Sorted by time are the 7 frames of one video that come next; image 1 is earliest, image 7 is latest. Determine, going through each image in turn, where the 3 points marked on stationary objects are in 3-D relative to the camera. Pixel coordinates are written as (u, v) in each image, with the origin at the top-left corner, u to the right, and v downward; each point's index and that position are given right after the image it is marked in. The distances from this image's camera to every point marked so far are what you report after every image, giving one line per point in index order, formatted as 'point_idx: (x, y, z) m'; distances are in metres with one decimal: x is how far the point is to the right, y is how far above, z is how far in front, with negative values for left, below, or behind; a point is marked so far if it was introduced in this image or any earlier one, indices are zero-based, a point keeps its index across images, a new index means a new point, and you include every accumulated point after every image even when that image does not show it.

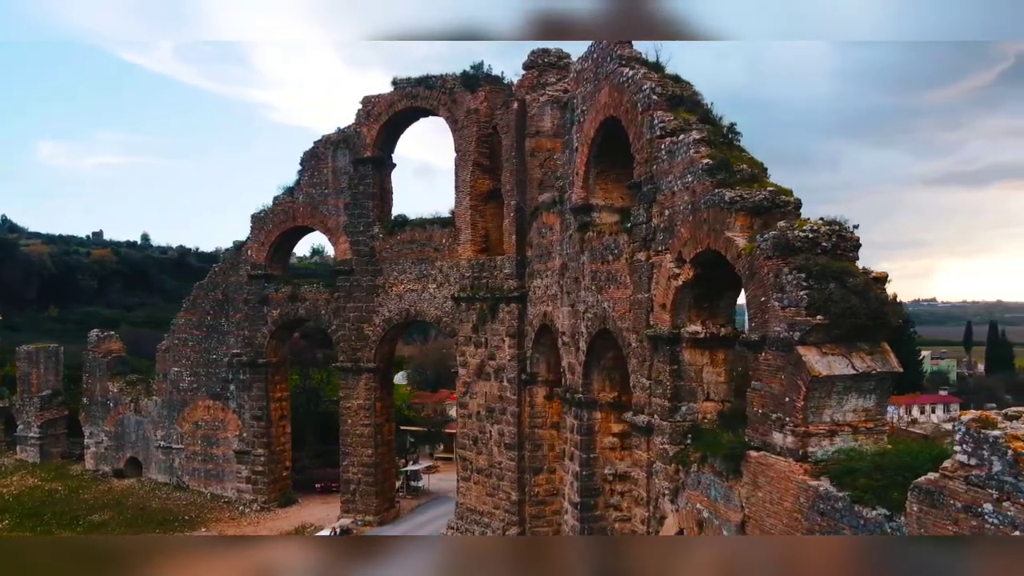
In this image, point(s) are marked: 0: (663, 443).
0: (+1.4, -1.5, +7.0) m
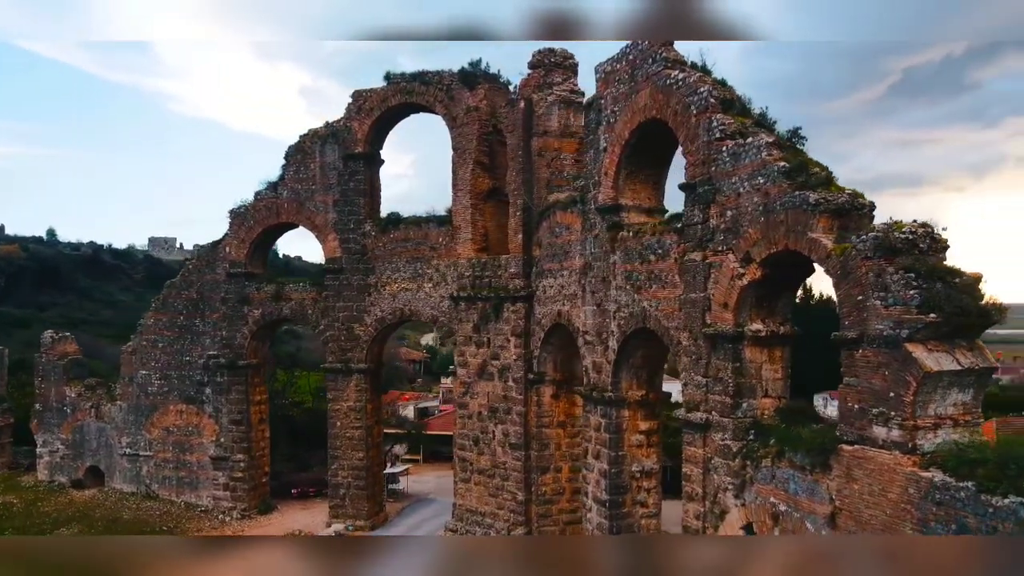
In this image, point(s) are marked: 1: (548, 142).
0: (+2.0, -1.5, +7.2) m
1: (+0.6, +2.3, +11.9) m
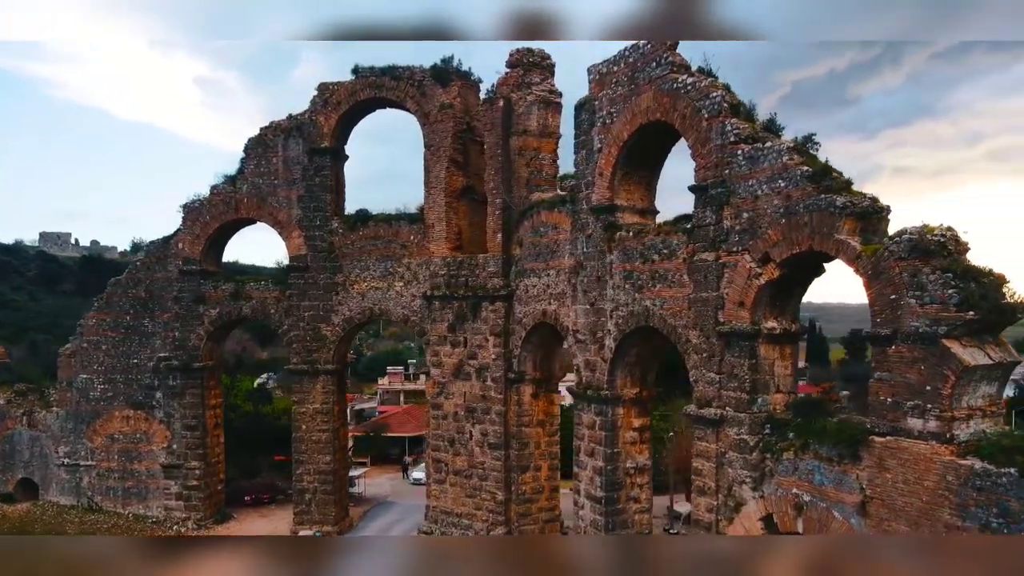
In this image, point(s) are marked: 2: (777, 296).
0: (+2.3, -1.5, +7.4) m
1: (+0.2, +2.3, +11.9) m
2: (+2.6, -0.1, +7.4) m
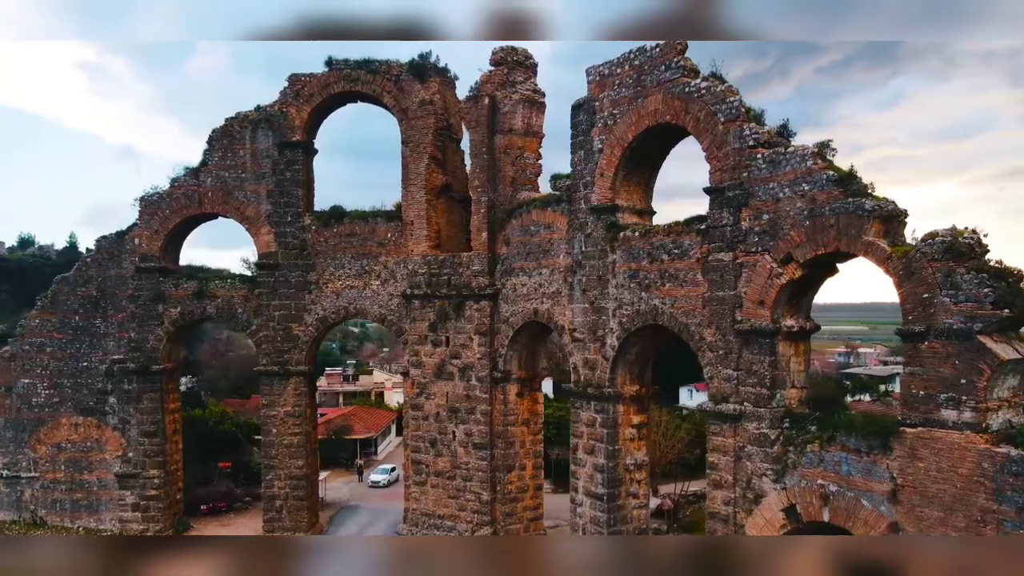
0: (+2.5, -1.4, +7.7) m
1: (0.0, +2.4, +11.9) m
2: (+2.9, -0.1, +7.7) m
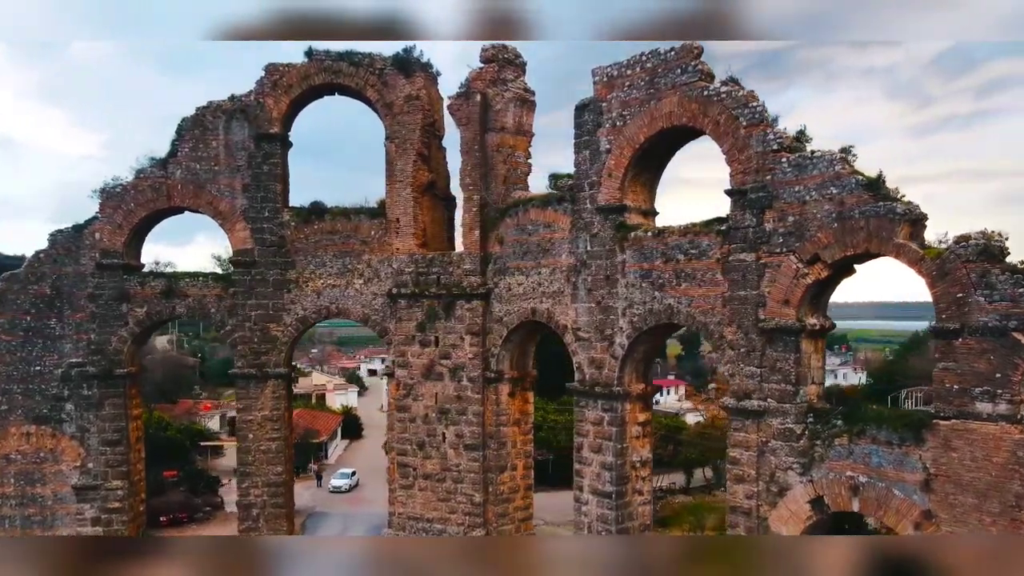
0: (+2.9, -1.4, +7.9) m
1: (-0.1, +2.4, +11.8) m
2: (+3.3, -0.1, +8.0) m
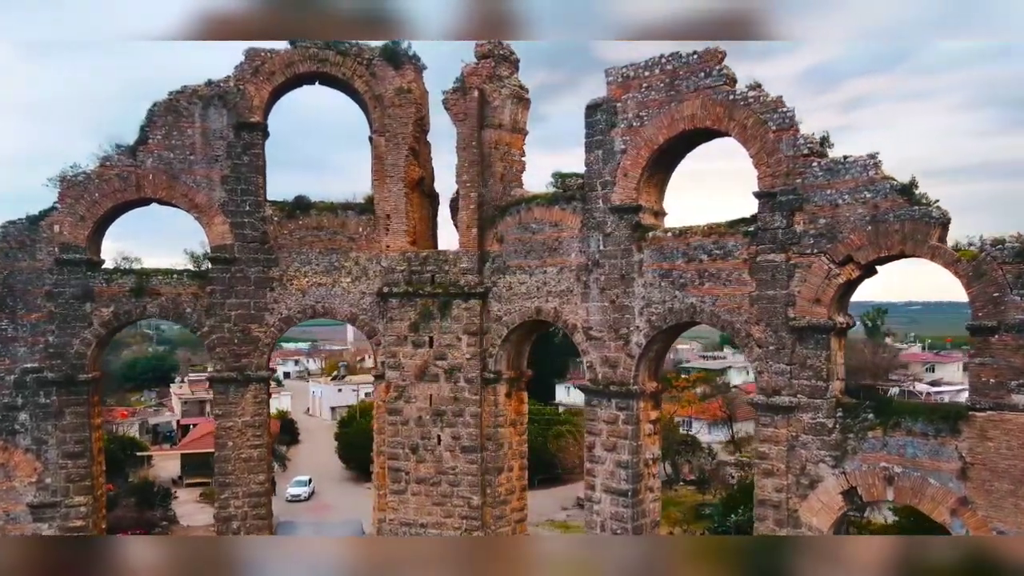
0: (+3.3, -1.4, +8.2) m
1: (-0.2, +2.4, +11.7) m
2: (+3.7, -0.1, +8.3) m
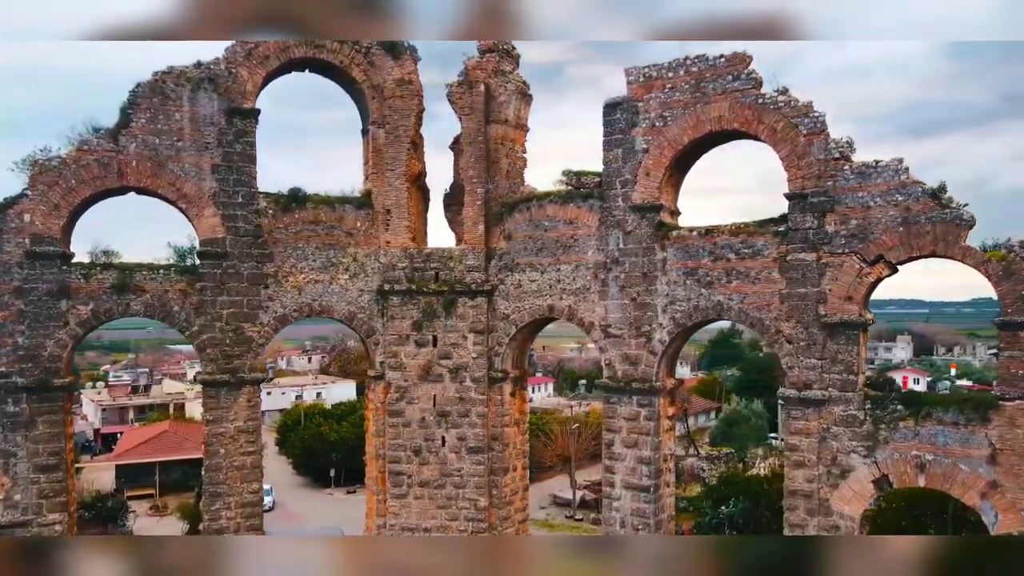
0: (+3.9, -1.4, +8.6) m
1: (-0.1, +2.4, +11.5) m
2: (+4.2, -0.1, +8.8) m
